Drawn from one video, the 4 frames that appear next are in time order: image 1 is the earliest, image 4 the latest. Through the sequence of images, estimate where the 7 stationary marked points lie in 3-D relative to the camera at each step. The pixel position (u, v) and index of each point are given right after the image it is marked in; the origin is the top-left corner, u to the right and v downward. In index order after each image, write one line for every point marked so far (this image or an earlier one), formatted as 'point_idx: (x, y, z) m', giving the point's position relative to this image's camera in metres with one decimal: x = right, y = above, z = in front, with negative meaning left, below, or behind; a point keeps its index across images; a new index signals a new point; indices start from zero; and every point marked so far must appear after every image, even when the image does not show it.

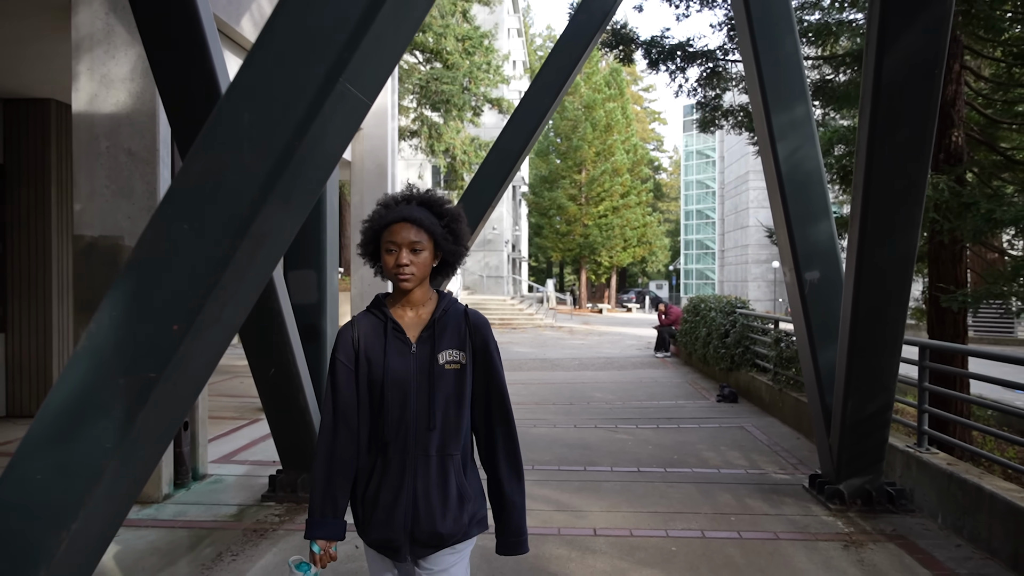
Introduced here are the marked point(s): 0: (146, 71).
0: (-2.6, +1.5, +5.1) m
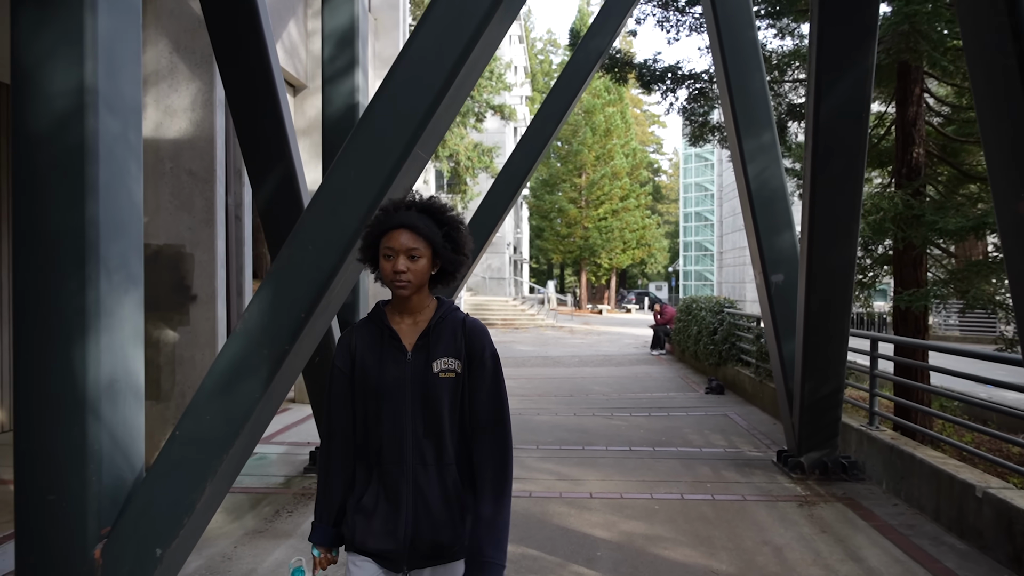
0: (-2.5, +1.5, +5.9) m
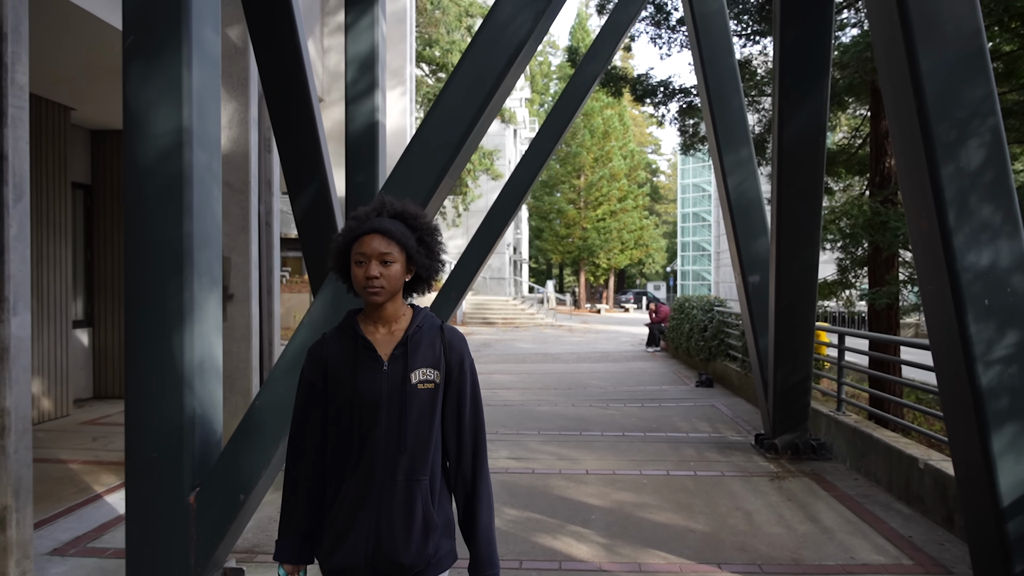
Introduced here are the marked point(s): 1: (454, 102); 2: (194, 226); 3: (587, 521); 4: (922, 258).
0: (-2.5, +1.5, +6.6) m
1: (-0.3, +0.9, +3.4) m
2: (-1.4, +0.3, +3.3) m
3: (+0.5, -1.6, +4.8) m
4: (+1.8, +0.1, +3.2) m
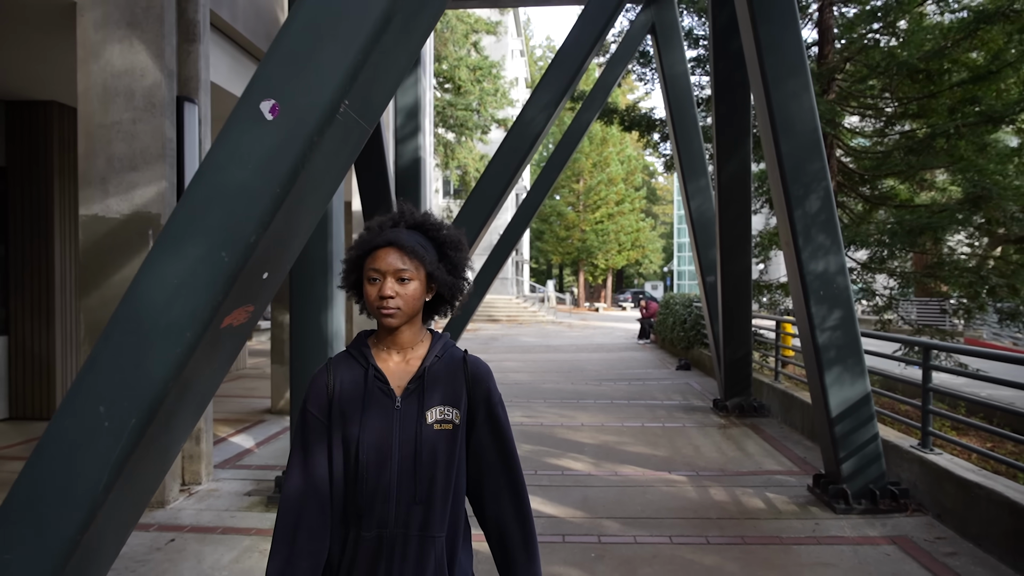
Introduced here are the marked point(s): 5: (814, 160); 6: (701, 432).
0: (-2.3, +1.5, +8.5) m
1: (-0.1, +0.9, +5.4) m
2: (-1.3, +0.3, +5.2) m
3: (+0.7, -1.5, +6.8) m
4: (+2.0, +0.1, +5.2) m
5: (+2.1, +0.9, +4.9) m
6: (+2.0, -1.5, +7.5) m
